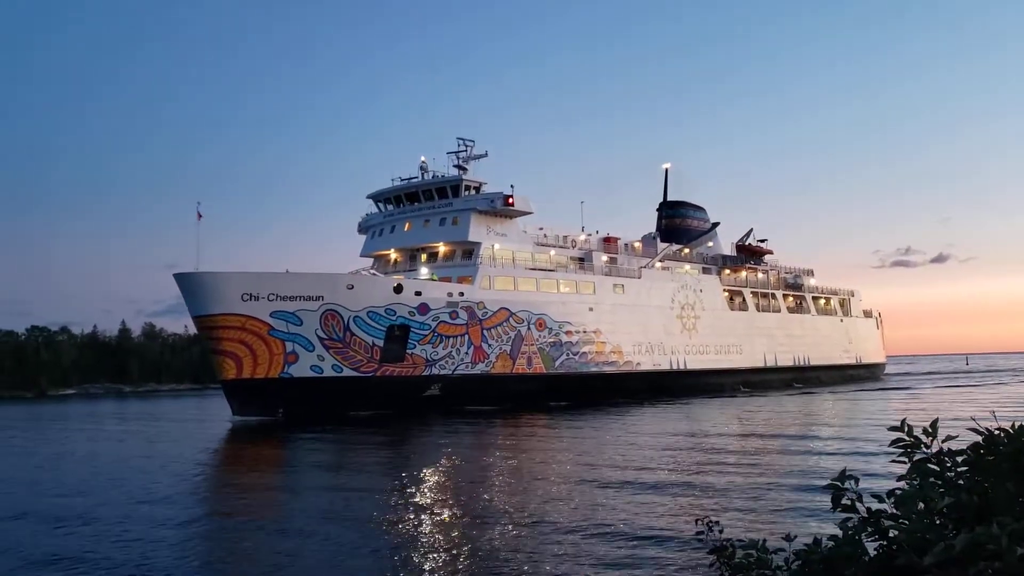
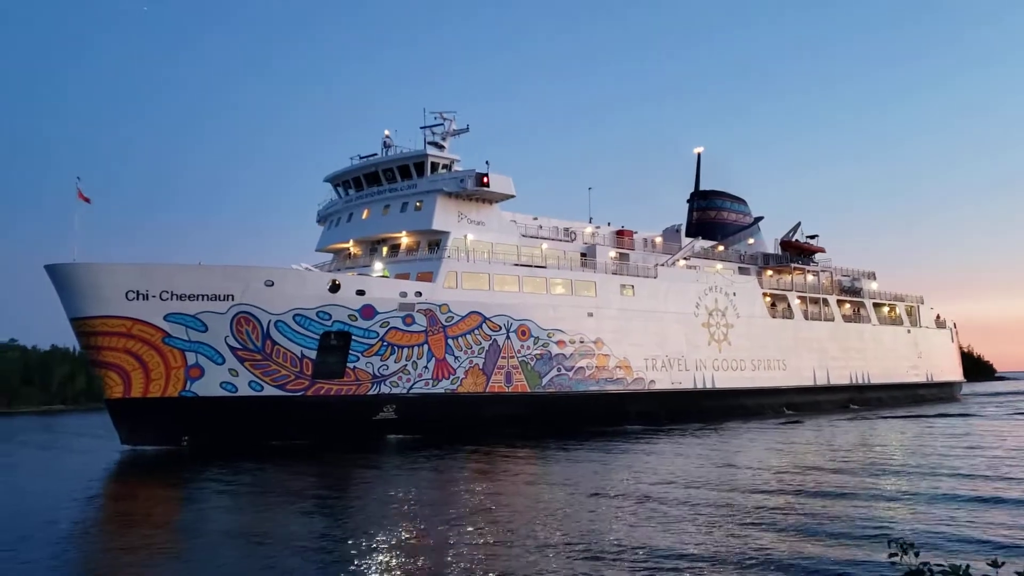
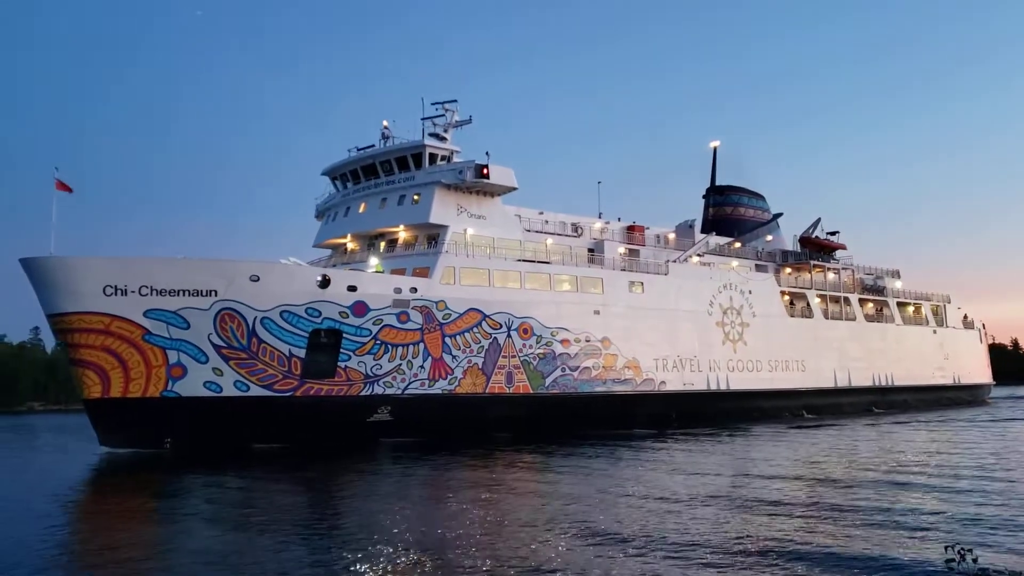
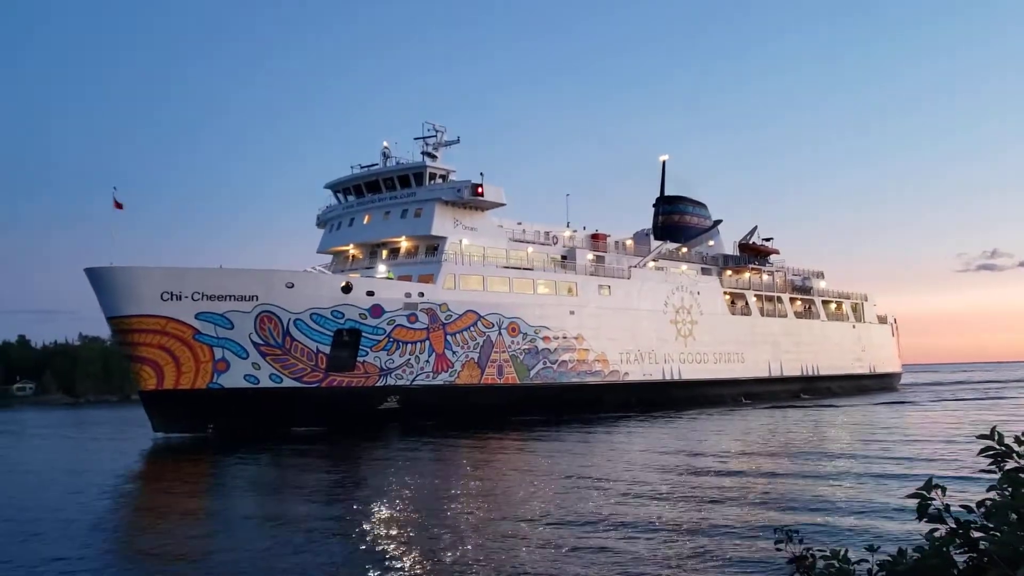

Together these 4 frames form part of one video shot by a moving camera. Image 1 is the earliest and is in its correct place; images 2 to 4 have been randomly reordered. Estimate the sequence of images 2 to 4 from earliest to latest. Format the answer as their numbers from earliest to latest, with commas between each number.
4, 2, 3
